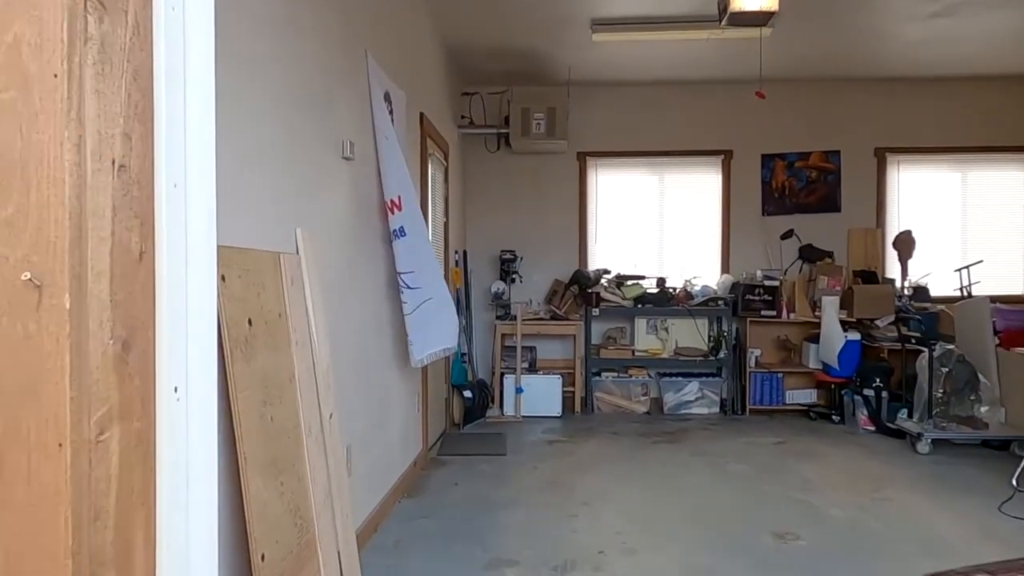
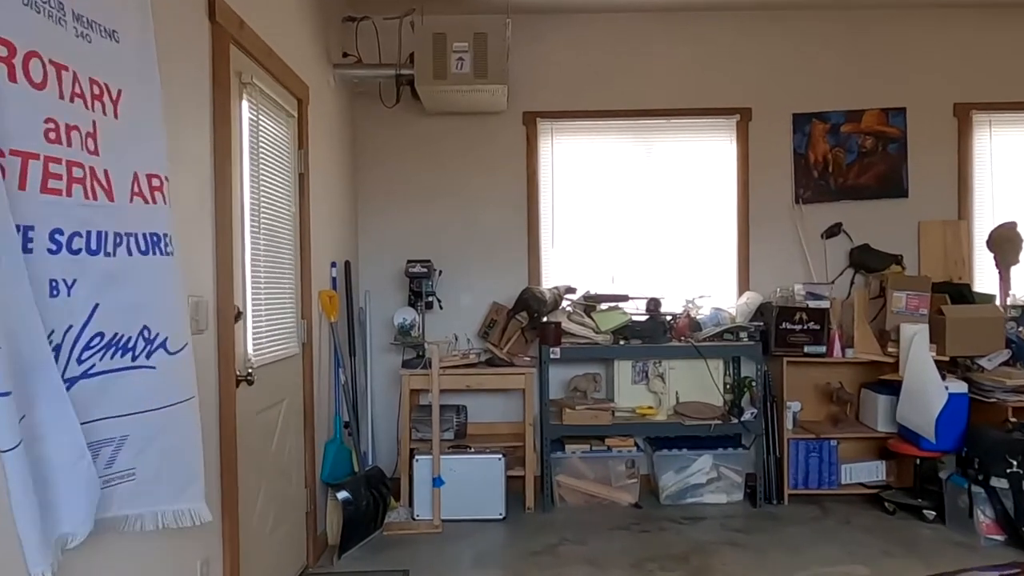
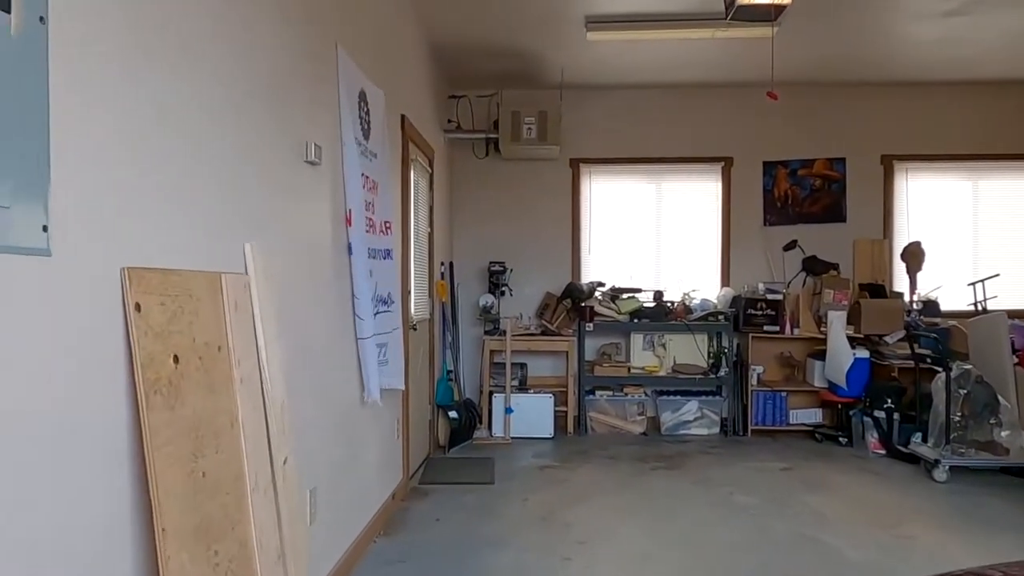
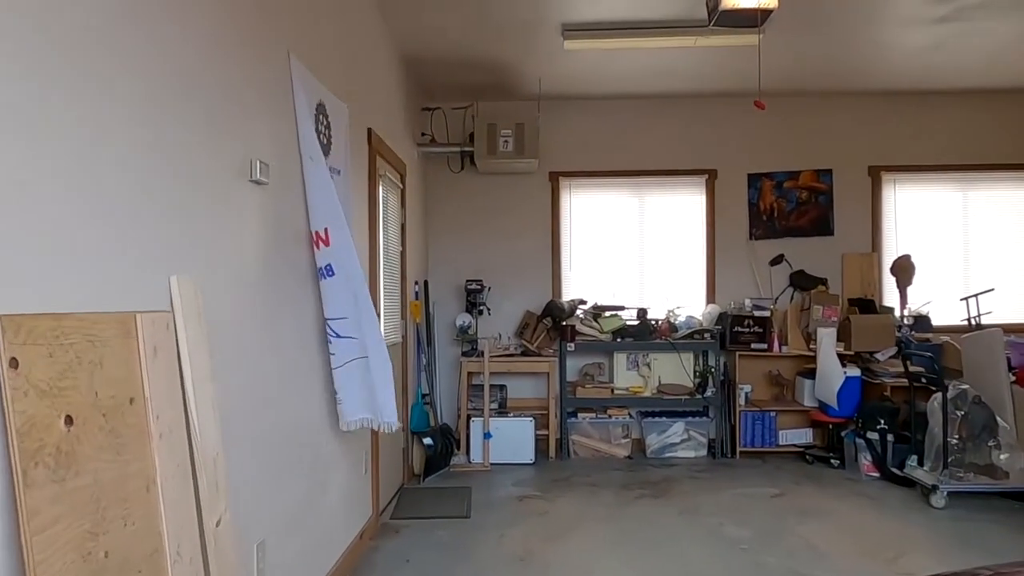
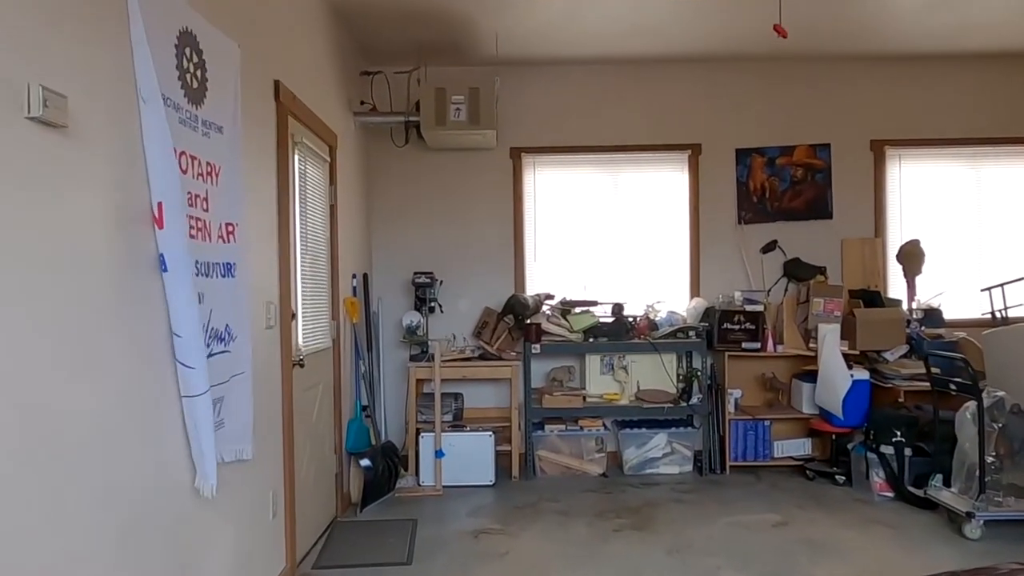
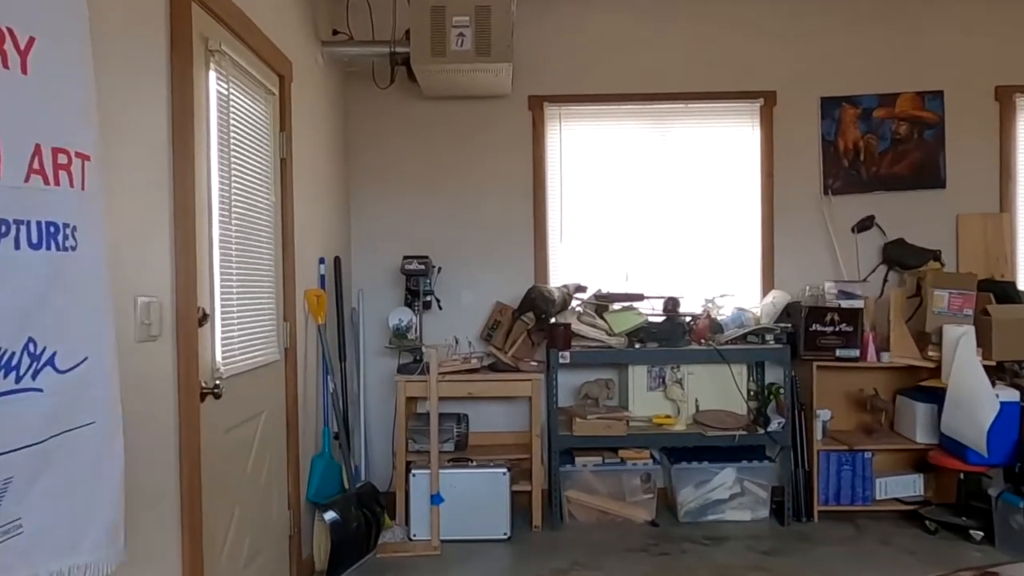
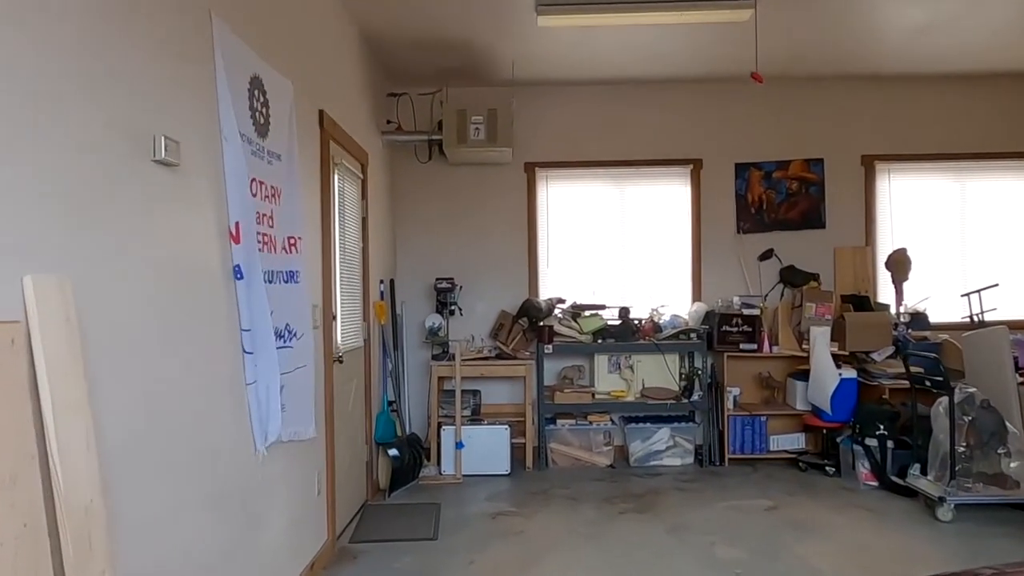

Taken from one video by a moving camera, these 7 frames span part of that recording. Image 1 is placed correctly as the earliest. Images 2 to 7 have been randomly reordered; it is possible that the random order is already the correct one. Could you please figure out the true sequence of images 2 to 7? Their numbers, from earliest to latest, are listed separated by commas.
3, 4, 7, 5, 2, 6
